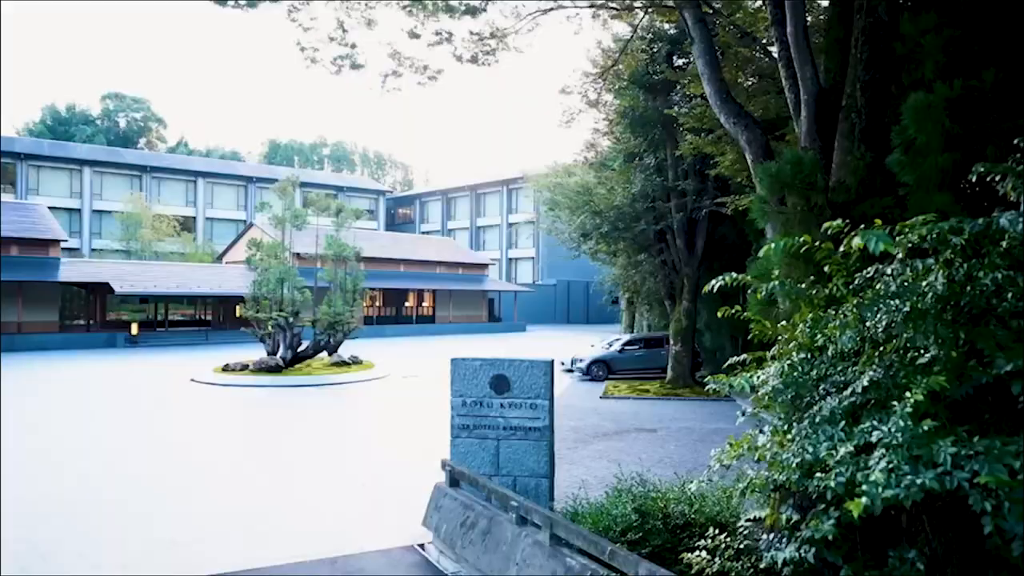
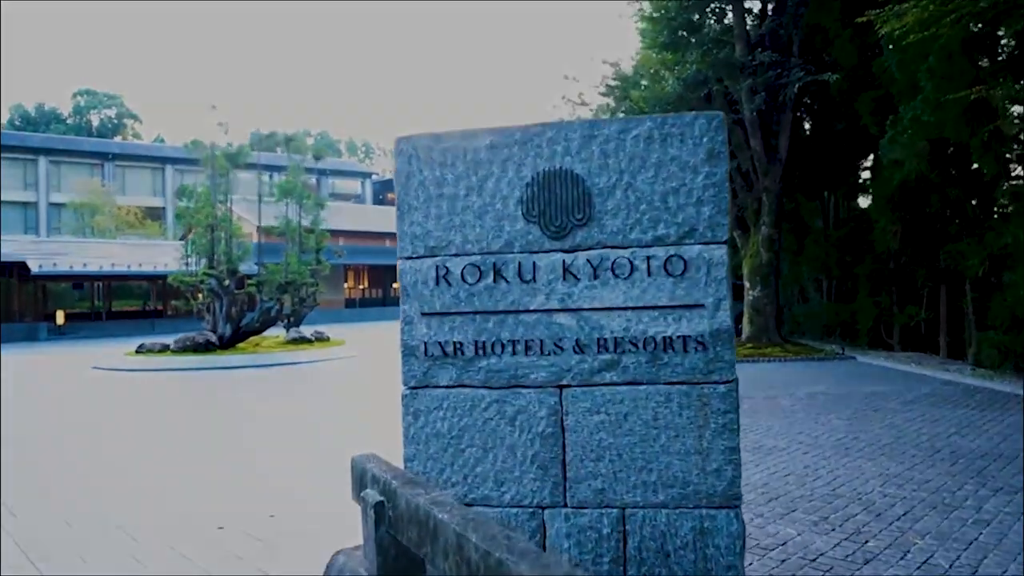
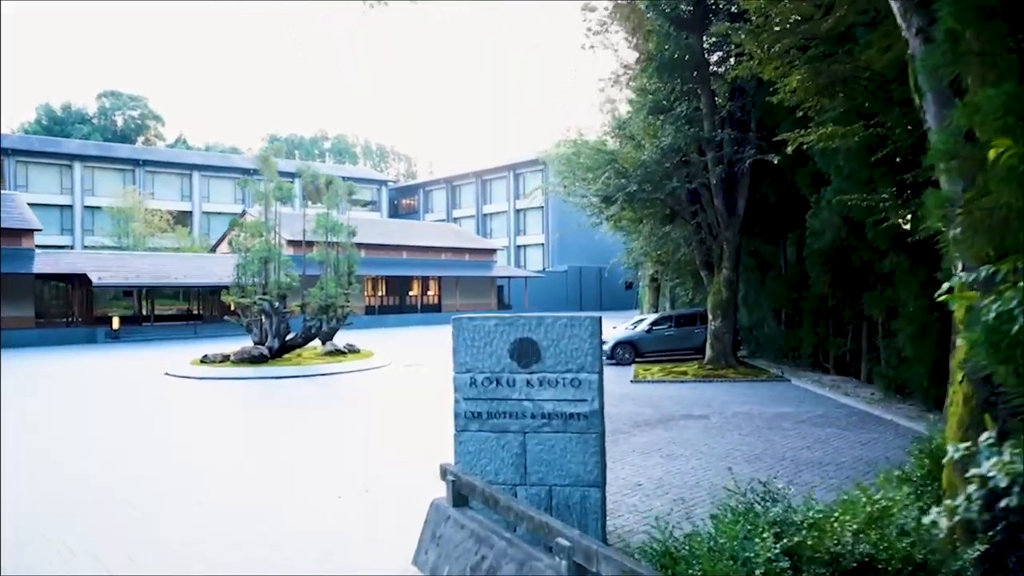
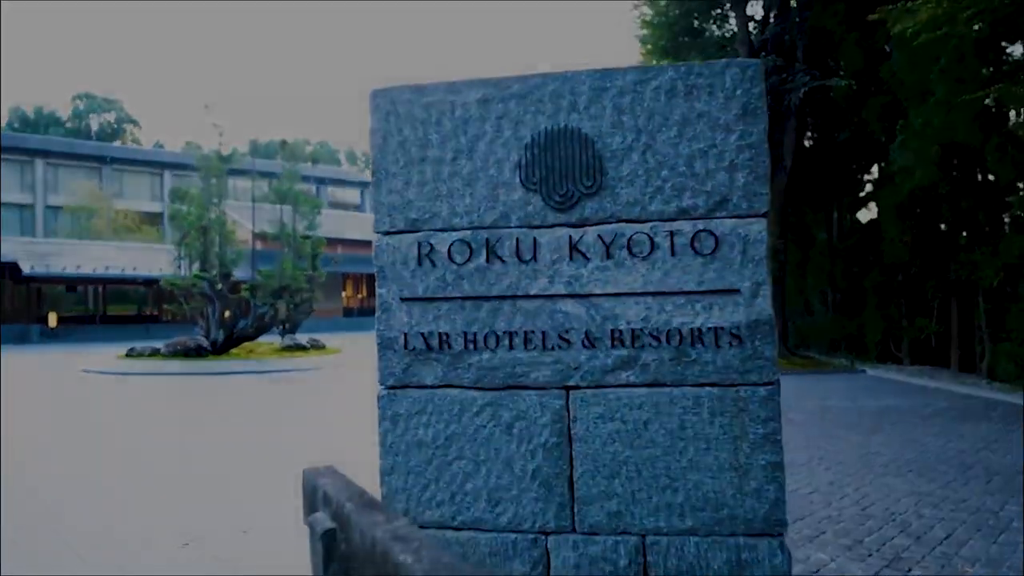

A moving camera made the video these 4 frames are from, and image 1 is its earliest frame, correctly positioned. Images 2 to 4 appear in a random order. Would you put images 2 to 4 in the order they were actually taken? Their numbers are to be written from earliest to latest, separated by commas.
3, 2, 4
